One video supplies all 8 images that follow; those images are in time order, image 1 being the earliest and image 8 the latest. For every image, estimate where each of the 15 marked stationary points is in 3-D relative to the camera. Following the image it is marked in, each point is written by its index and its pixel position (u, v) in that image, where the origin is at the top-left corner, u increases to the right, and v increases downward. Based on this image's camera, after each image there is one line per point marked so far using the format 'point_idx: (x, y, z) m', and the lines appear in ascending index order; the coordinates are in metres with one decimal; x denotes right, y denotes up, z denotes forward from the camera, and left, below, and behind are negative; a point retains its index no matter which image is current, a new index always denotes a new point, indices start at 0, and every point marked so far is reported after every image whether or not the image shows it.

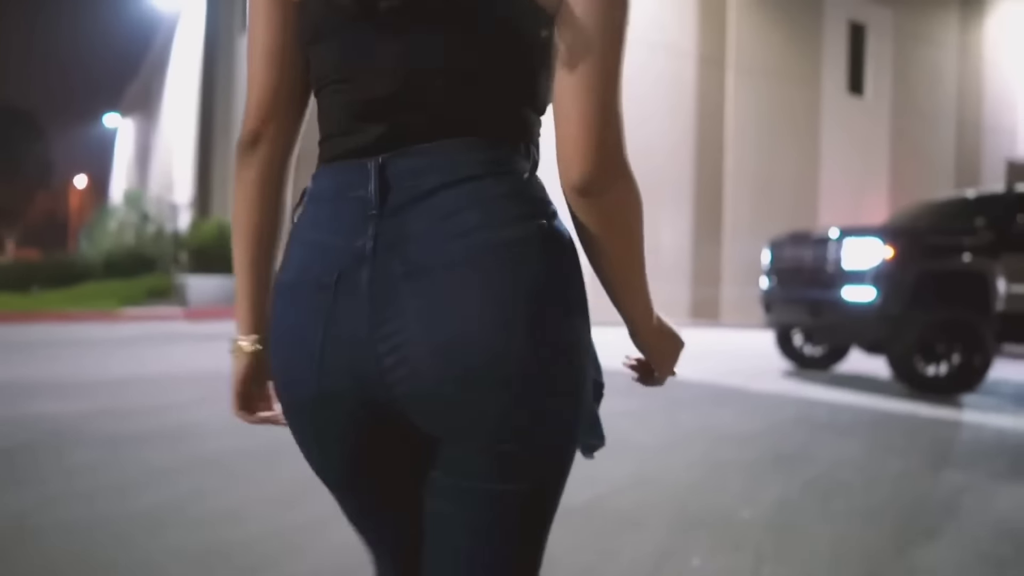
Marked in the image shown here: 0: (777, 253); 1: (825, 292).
0: (+2.6, +0.3, +7.6) m
1: (+2.7, 0.0, +6.8) m
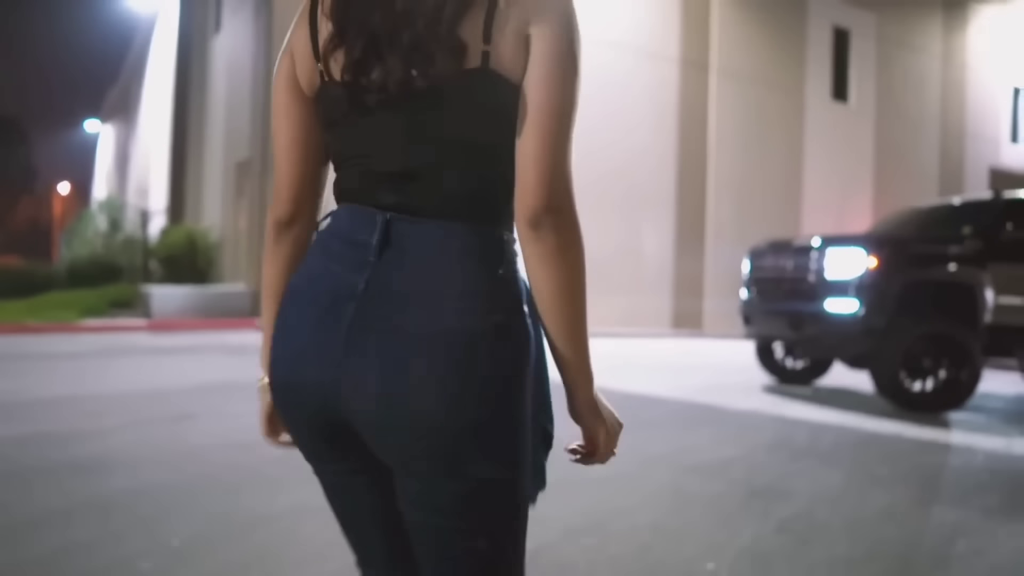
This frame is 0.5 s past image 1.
0: (+2.3, +0.2, +7.3) m
1: (+2.4, -0.1, +6.5) m
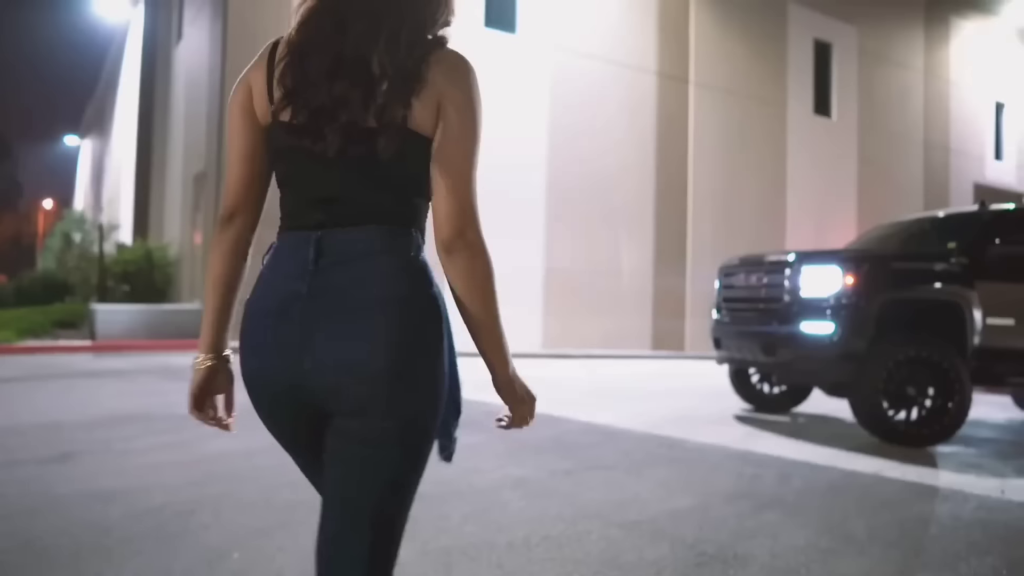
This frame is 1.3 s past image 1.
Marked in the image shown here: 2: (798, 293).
0: (+1.9, 0.0, +6.7) m
1: (+2.0, -0.3, +6.0) m
2: (+2.1, 0.0, +5.9) m
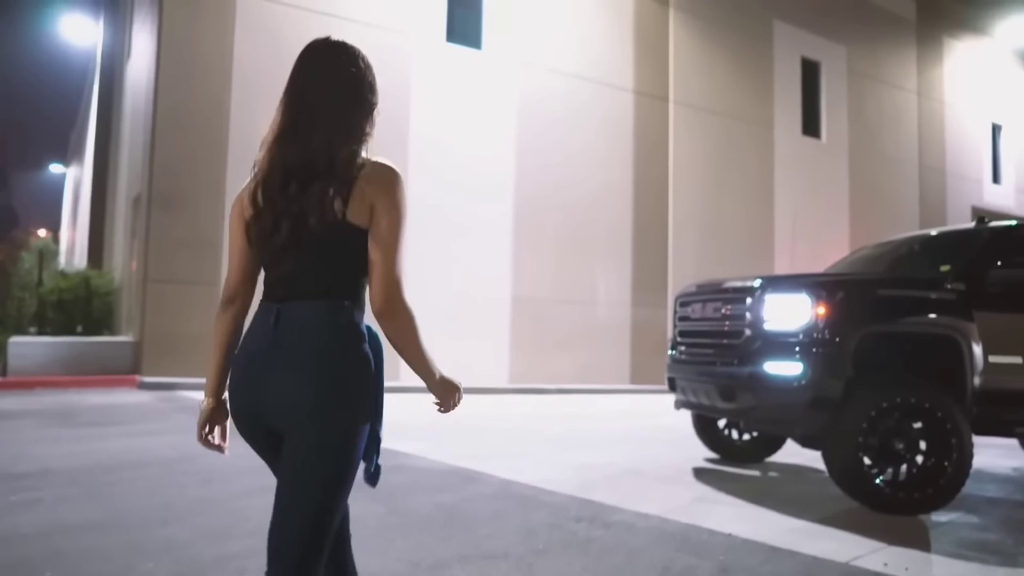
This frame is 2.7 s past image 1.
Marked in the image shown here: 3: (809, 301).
0: (+1.3, -0.2, +5.8) m
1: (+1.4, -0.5, +5.0) m
2: (+1.5, -0.2, +4.9) m
3: (+1.8, -0.1, +4.7) m
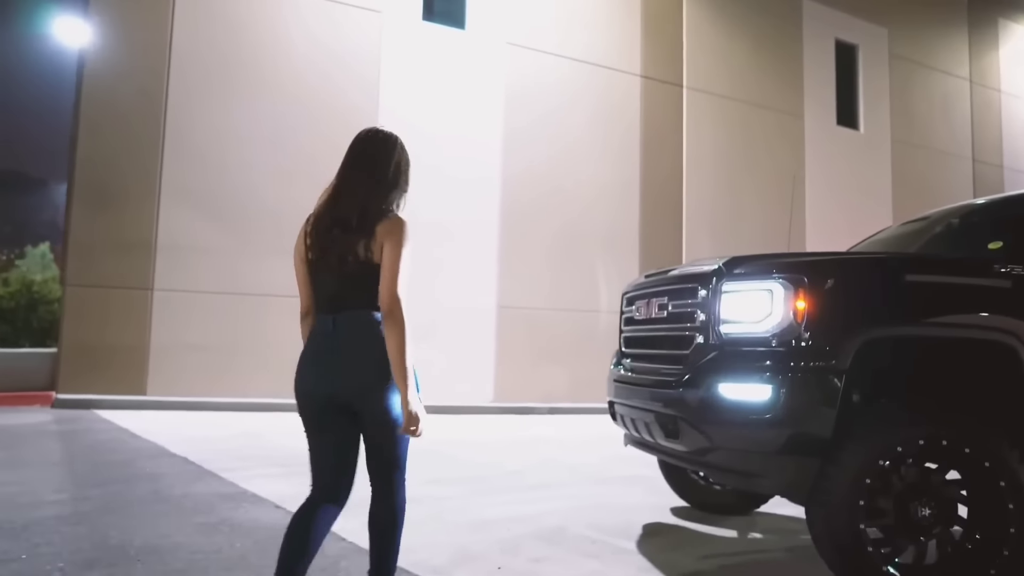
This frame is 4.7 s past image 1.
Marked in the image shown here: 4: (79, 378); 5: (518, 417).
0: (+0.6, -0.1, +4.2) m
1: (+0.8, -0.4, +3.4) m
2: (+0.9, -0.2, +3.3) m
3: (+1.1, 0.0, +3.1) m
4: (-5.1, -1.1, +9.3) m
5: (+0.1, -1.8, +11.4) m
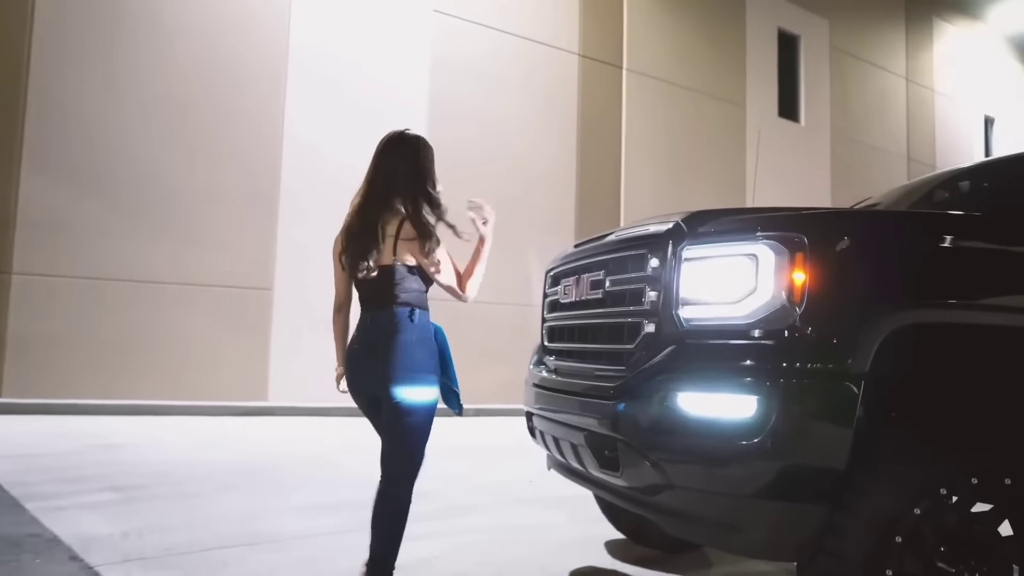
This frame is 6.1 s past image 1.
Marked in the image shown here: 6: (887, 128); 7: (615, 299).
0: (+0.2, 0.0, +3.2) m
1: (+0.4, -0.3, +2.4) m
2: (+0.5, -0.1, +2.3) m
3: (+0.7, +0.1, +2.2) m
4: (-6.0, -0.9, +7.9) m
5: (-0.9, -1.7, +10.3) m
6: (+8.7, +3.7, +18.3) m
7: (+0.4, 0.0, +2.7) m
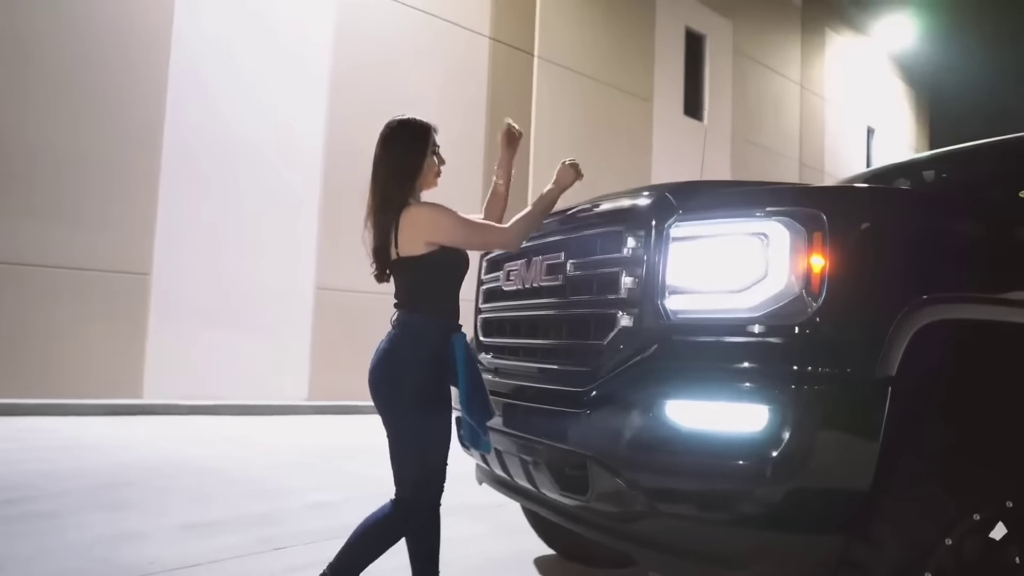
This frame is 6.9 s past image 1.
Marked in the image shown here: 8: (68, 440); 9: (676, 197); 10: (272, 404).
0: (0.0, 0.0, +2.8) m
1: (+0.2, -0.3, +2.0) m
2: (+0.4, 0.0, +1.9) m
3: (+0.6, +0.1, +1.8) m
4: (-6.8, -0.7, +6.6) m
5: (-2.1, -1.5, +9.7) m
6: (+6.5, +3.8, +18.8) m
7: (+0.2, 0.0, +2.3) m
8: (-3.3, -1.1, +5.9) m
9: (+0.4, +0.2, +2.1) m
10: (-2.7, -1.4, +8.7) m
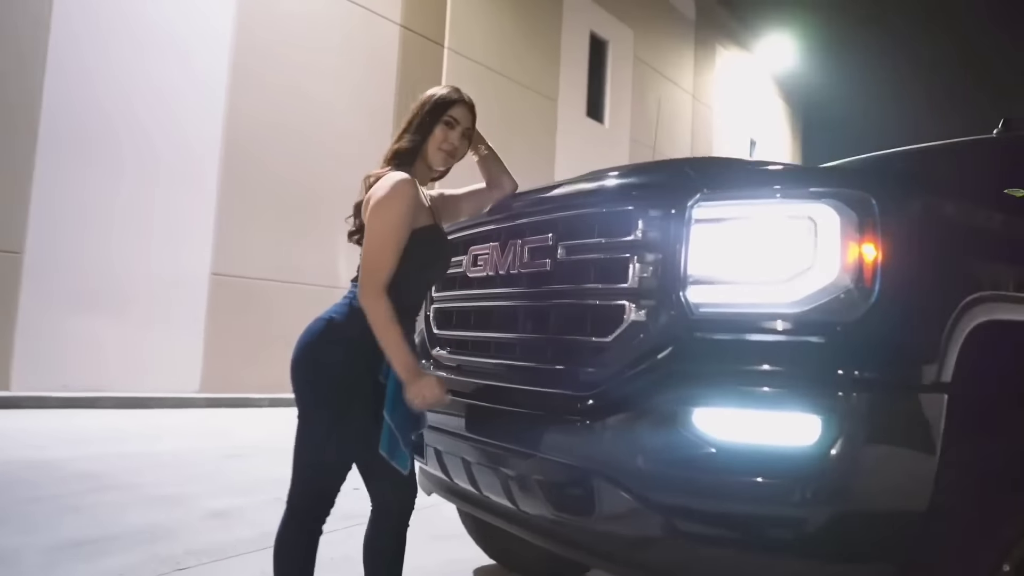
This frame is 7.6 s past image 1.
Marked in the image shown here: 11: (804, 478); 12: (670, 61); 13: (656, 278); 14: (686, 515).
0: (-0.2, +0.1, +2.4) m
1: (+0.2, -0.3, +1.7) m
2: (+0.3, 0.0, +1.7) m
3: (+0.6, +0.1, +1.6) m
4: (-7.4, -0.4, +5.3) m
5: (-3.3, -1.4, +9.0) m
6: (+4.1, +3.7, +19.3) m
7: (+0.1, 0.0, +2.0) m
8: (-3.8, -1.0, +5.0) m
9: (+0.4, +0.3, +1.8) m
10: (-3.7, -1.3, +8.0) m
11: (+0.5, -0.3, +1.5) m
12: (+3.9, +5.6, +19.0) m
13: (+0.3, 0.0, +1.7) m
14: (+0.3, -0.4, +1.6) m
